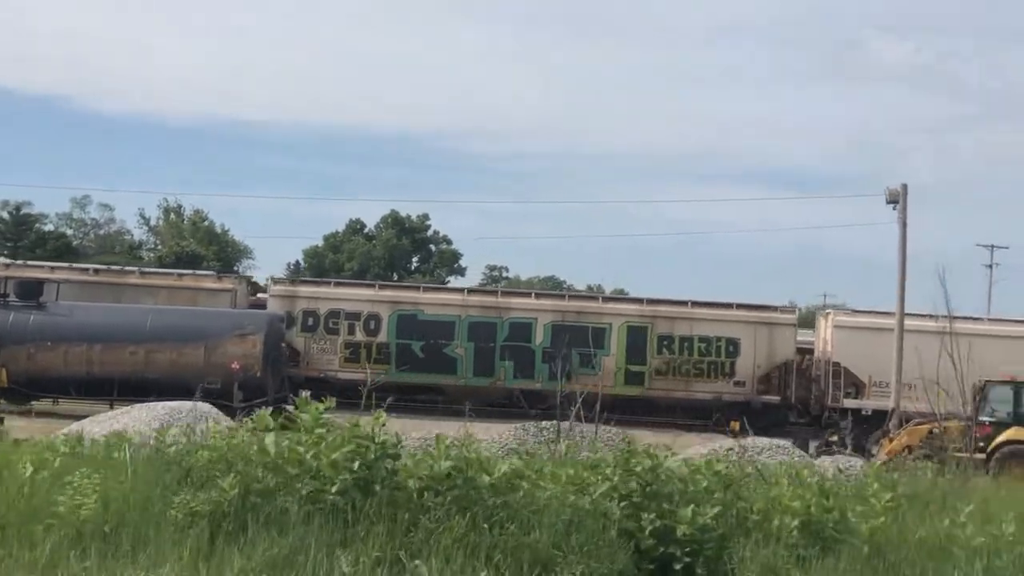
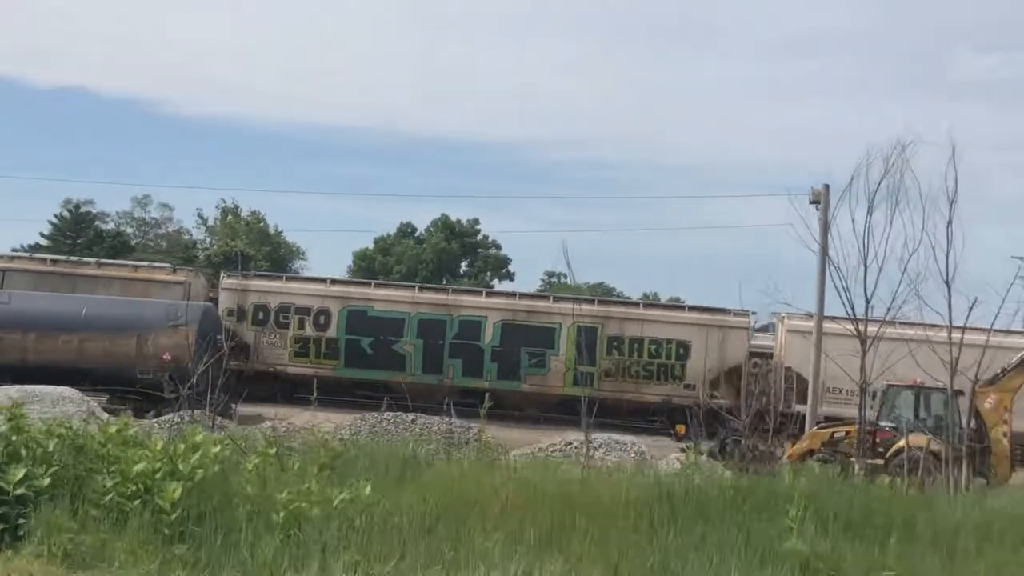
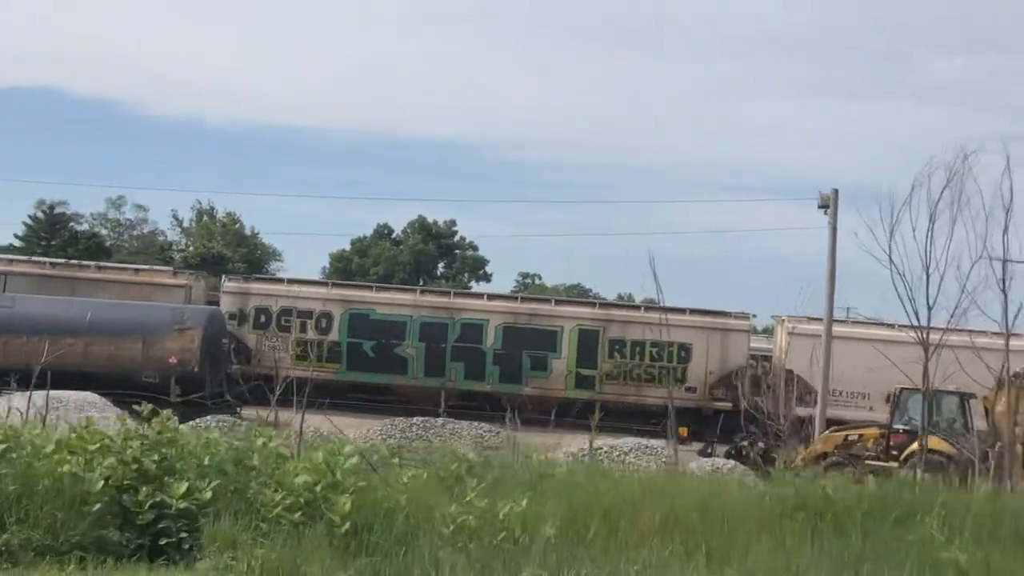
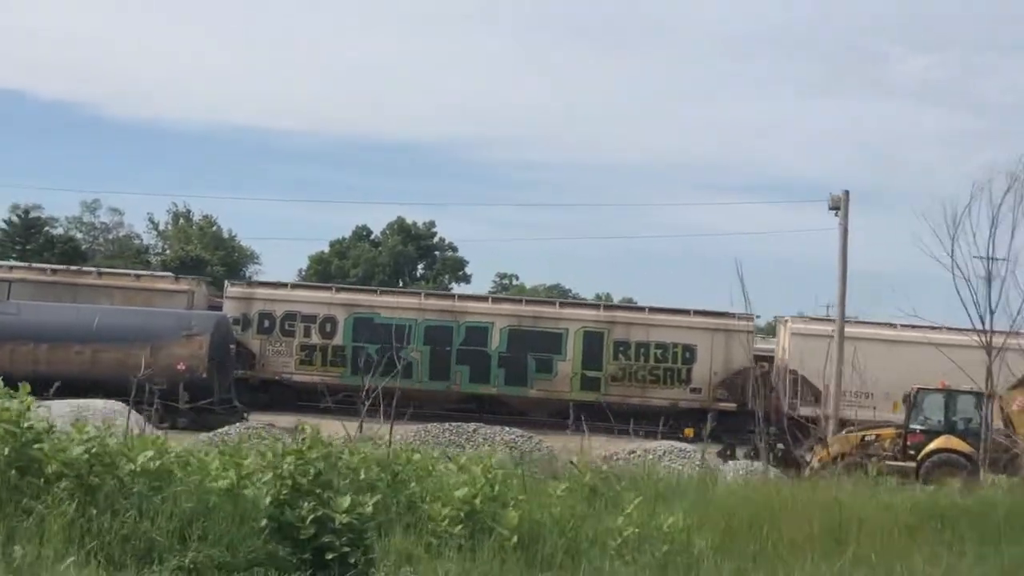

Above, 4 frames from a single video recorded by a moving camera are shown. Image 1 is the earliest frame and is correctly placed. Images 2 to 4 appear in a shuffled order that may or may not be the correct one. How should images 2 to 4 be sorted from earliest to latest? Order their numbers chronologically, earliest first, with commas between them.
4, 3, 2
